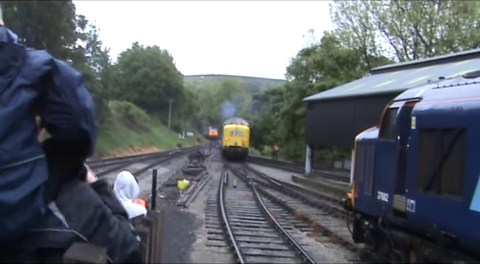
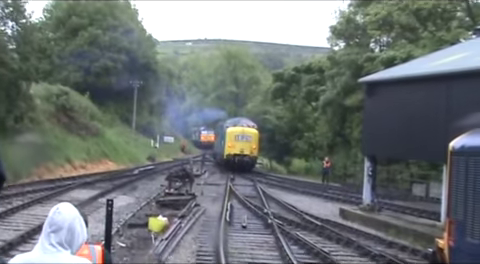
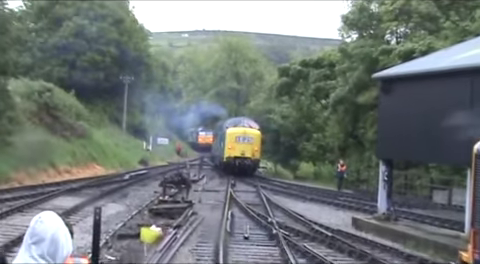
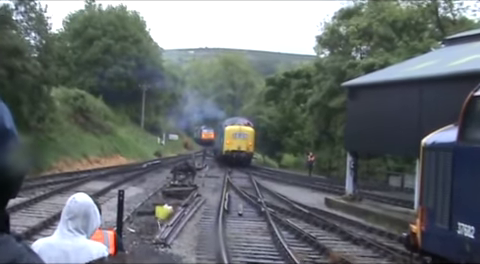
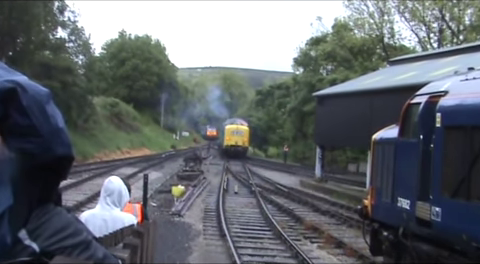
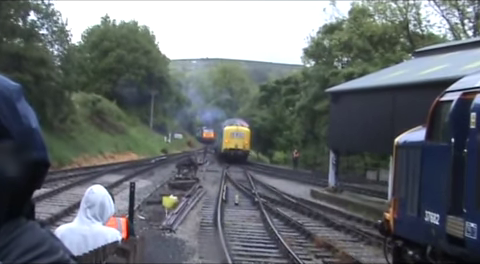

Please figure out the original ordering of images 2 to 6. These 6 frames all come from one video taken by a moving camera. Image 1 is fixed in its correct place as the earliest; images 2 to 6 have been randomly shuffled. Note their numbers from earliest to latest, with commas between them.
5, 6, 4, 2, 3
